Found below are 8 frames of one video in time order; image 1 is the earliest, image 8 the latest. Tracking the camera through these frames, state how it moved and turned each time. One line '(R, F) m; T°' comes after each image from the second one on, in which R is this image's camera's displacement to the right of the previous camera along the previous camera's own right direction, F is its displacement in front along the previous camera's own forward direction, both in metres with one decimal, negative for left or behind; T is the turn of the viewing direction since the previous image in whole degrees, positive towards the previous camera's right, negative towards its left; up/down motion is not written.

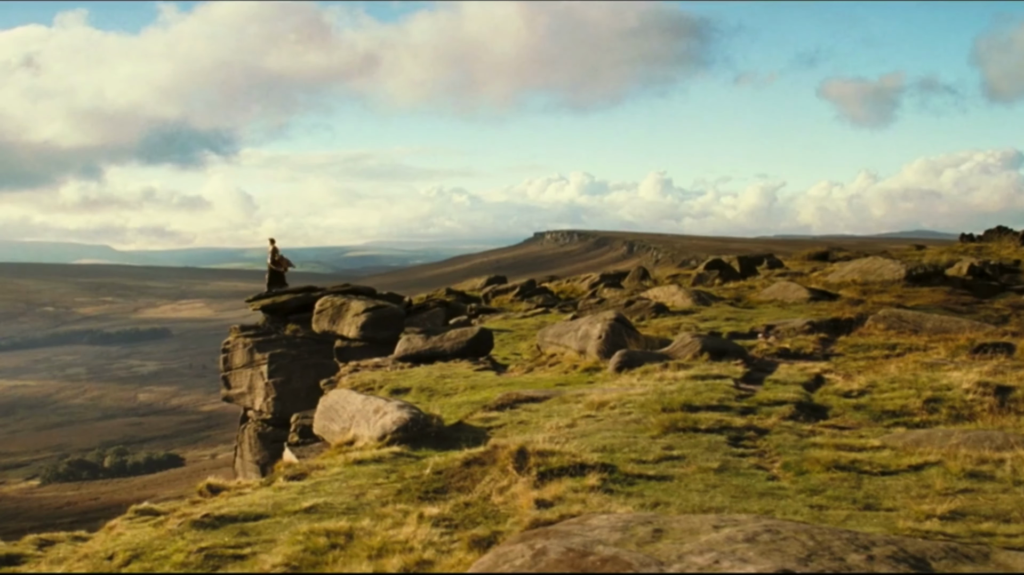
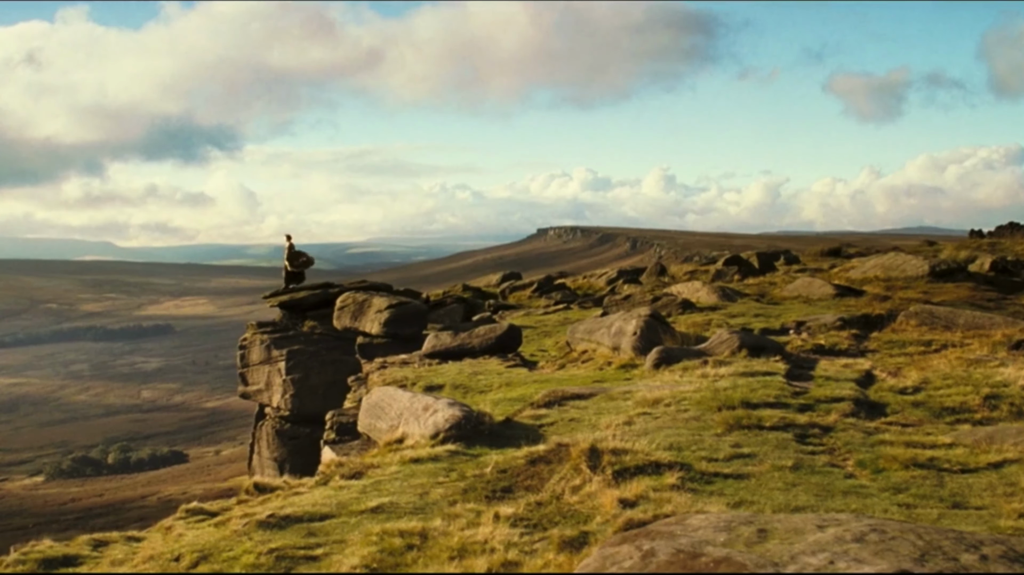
(-1.0, +0.2) m; 0°
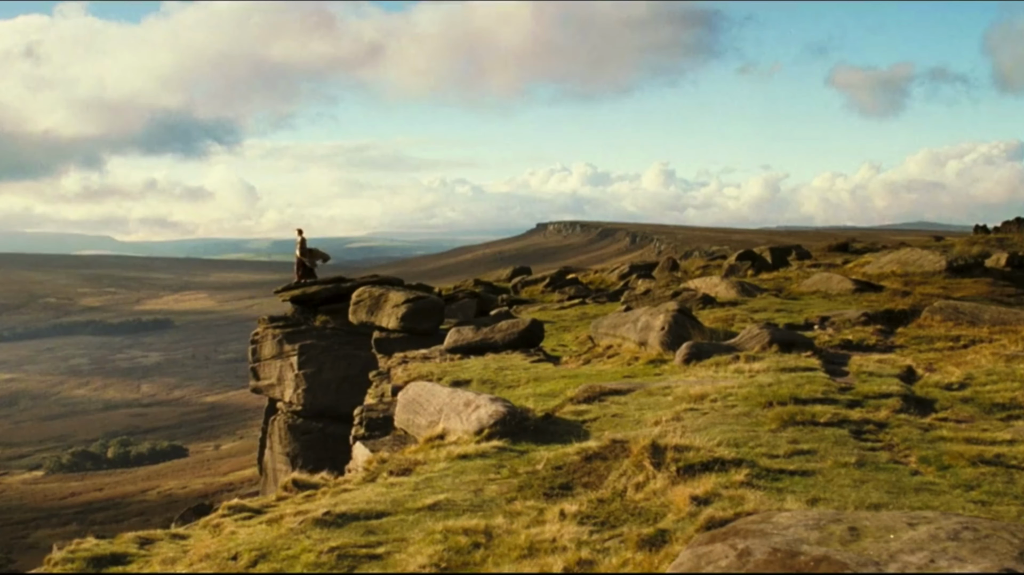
(-0.9, +0.2) m; 0°
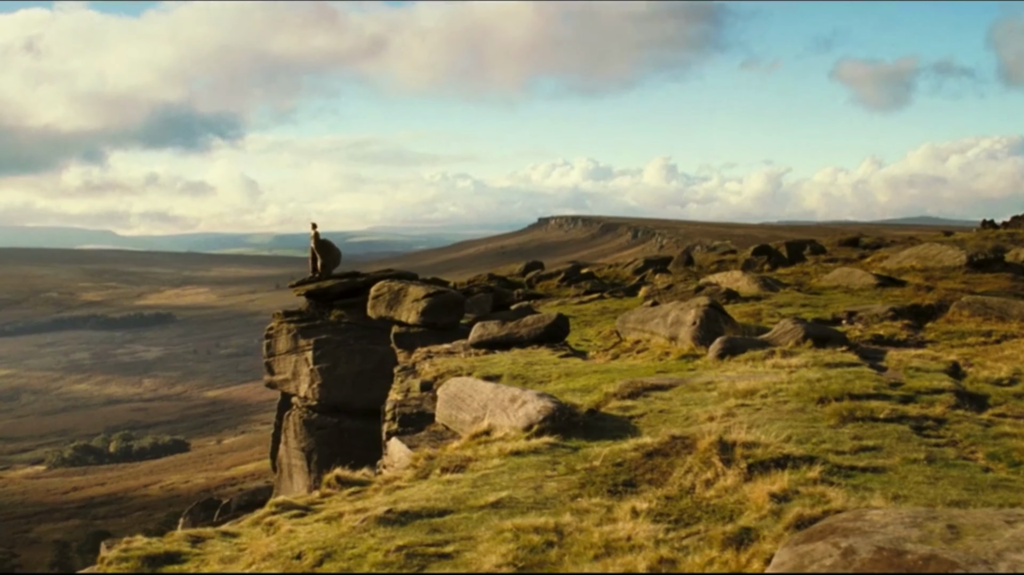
(-0.9, +0.2) m; 0°
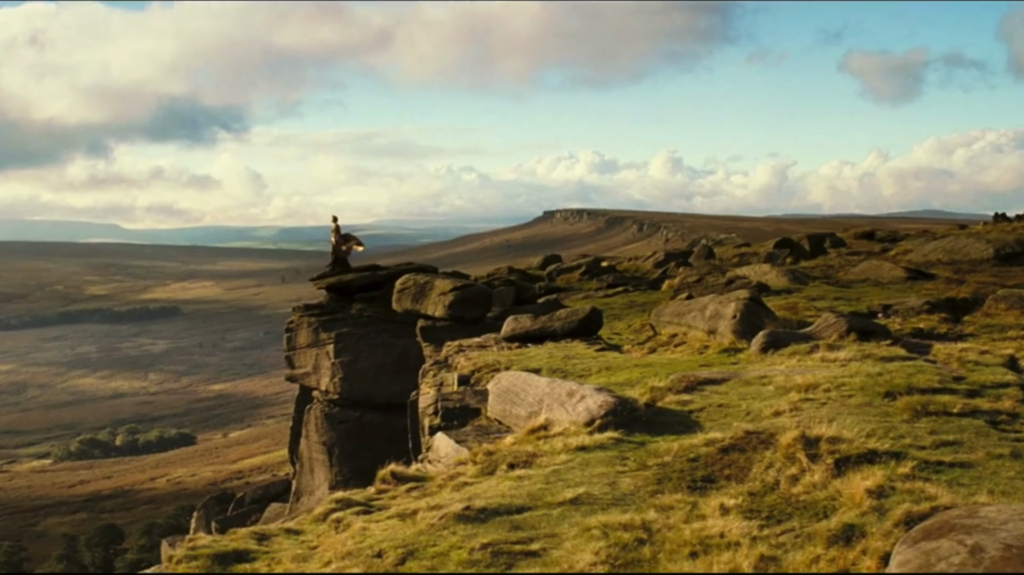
(-1.0, +0.2) m; 0°
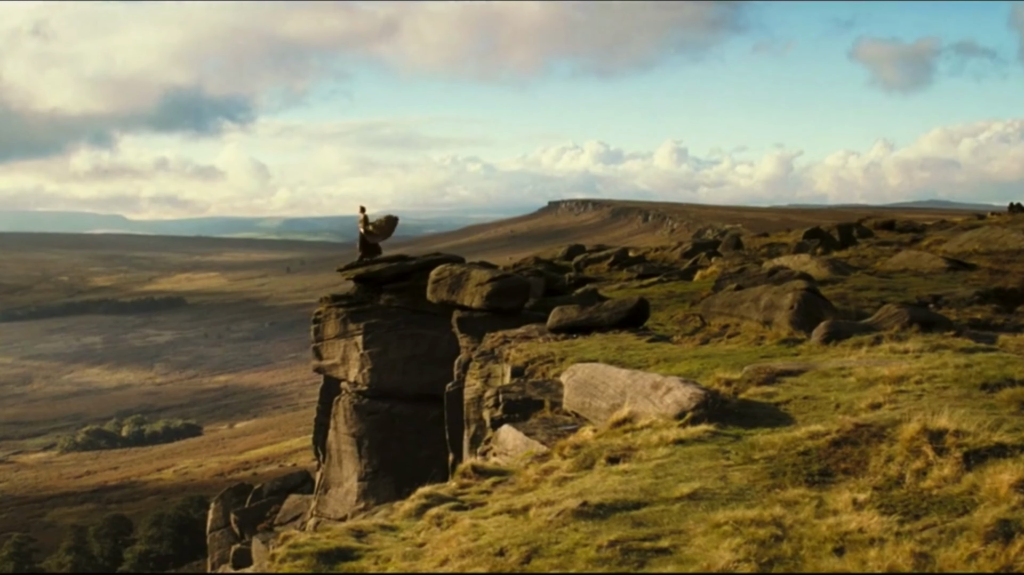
(-1.5, +0.3) m; 0°
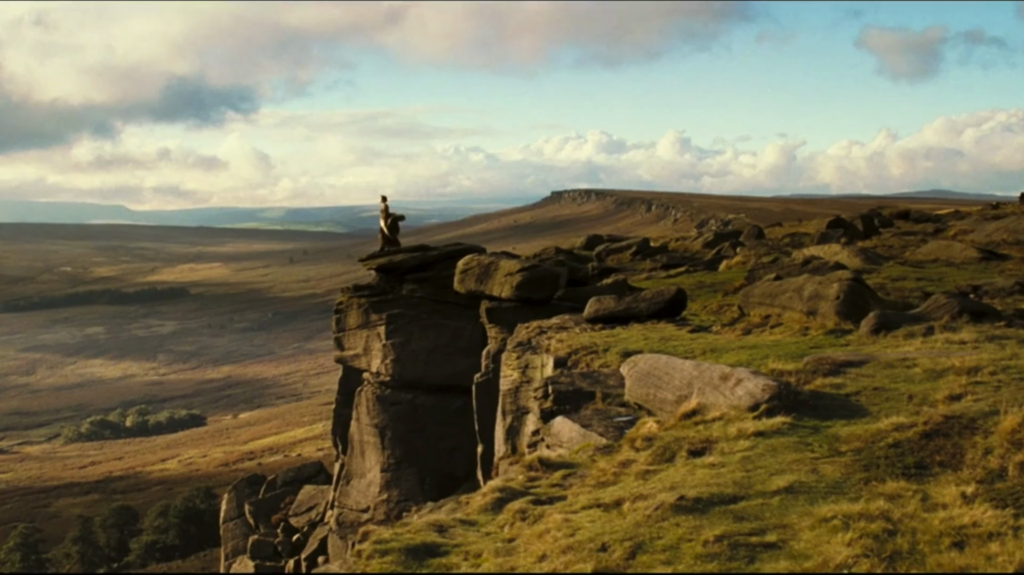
(-1.2, +0.2) m; 0°
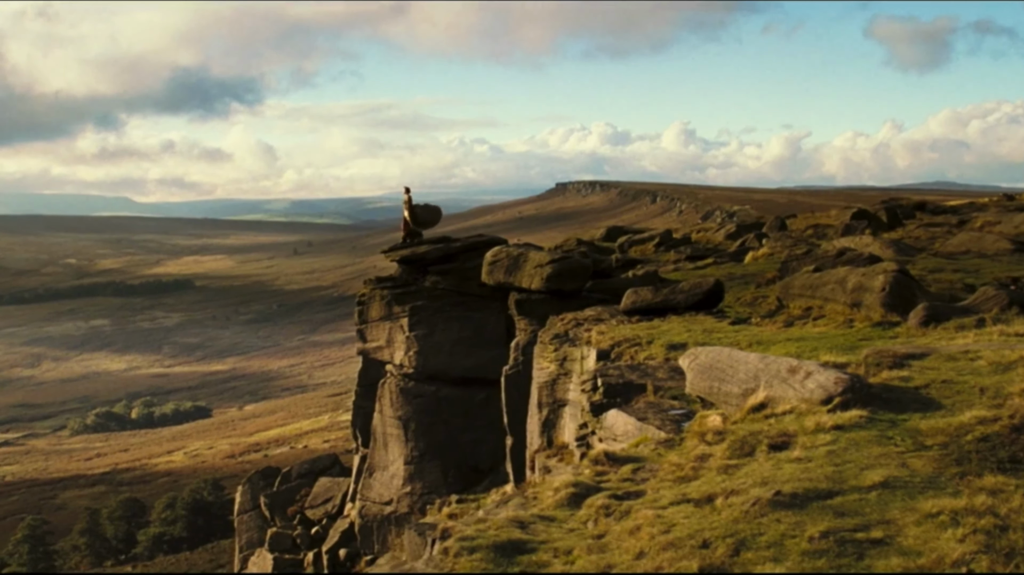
(-1.2, +0.2) m; 0°
